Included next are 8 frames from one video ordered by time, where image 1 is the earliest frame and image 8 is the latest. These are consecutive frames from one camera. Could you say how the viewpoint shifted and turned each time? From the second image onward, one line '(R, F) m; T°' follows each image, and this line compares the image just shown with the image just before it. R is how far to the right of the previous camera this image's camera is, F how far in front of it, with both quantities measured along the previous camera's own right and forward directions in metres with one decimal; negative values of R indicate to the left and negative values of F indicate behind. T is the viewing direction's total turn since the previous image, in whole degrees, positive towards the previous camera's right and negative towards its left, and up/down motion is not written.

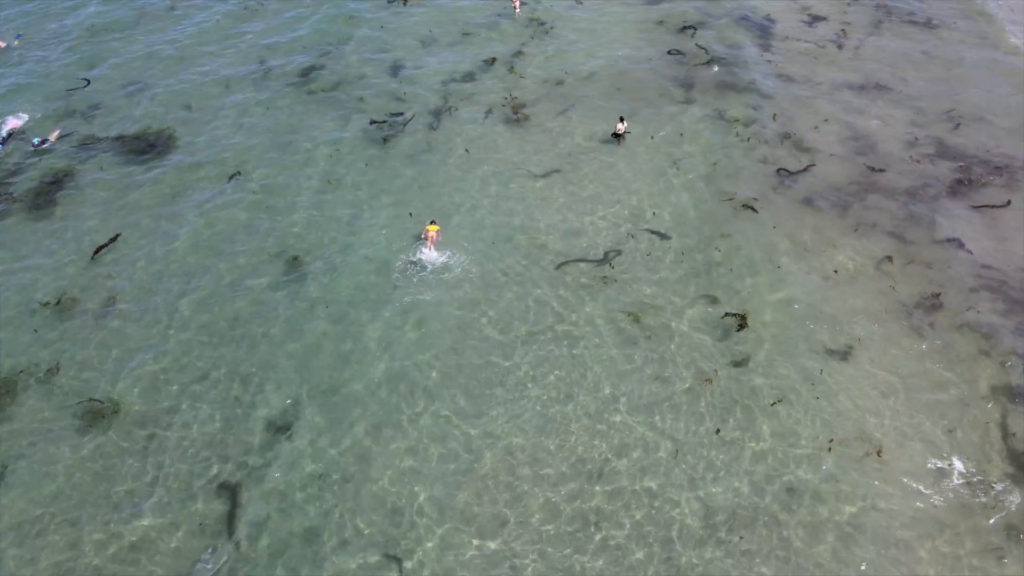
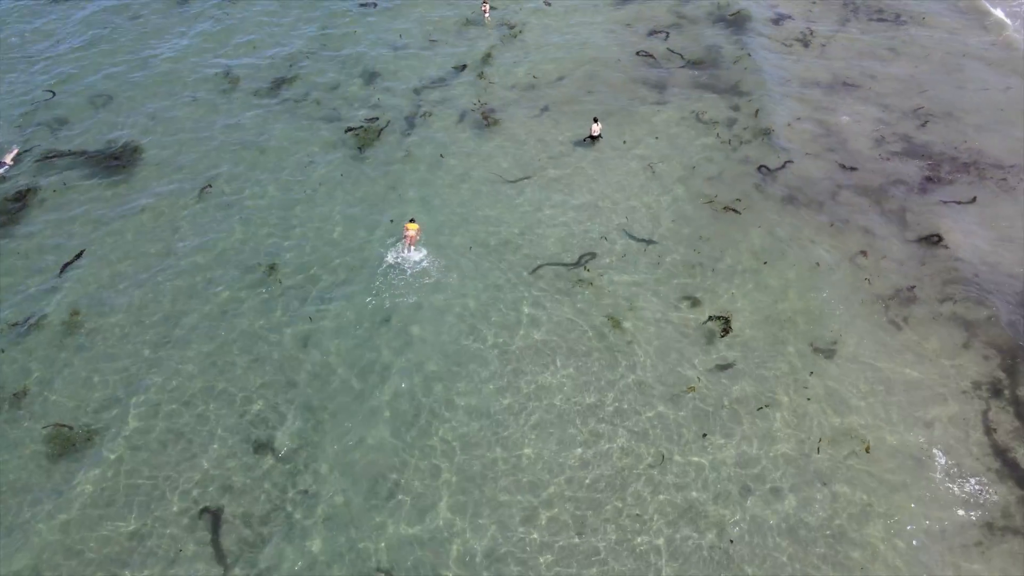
(+5.0, 0.0) m; -8°
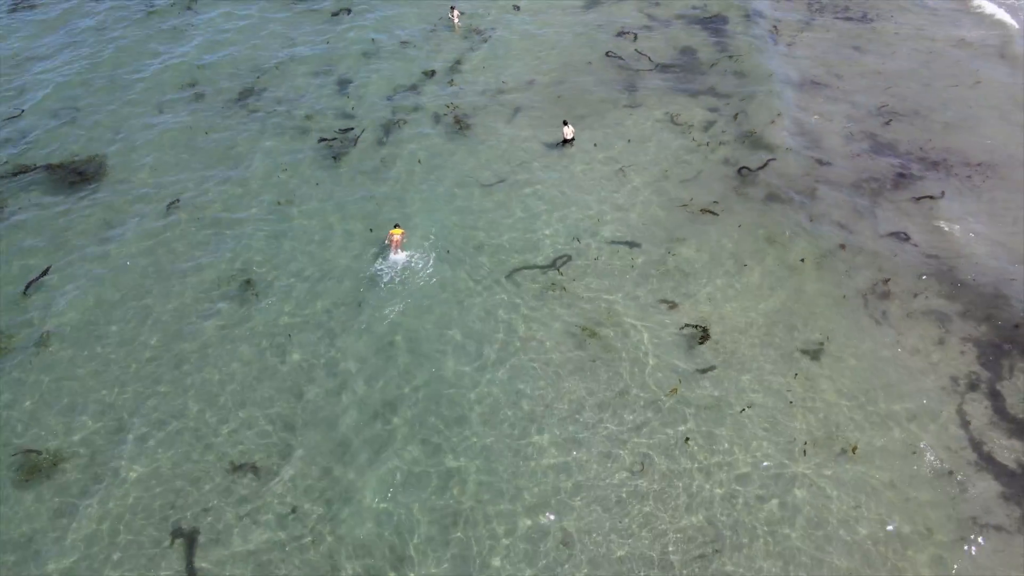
(+0.1, +0.2) m; +2°
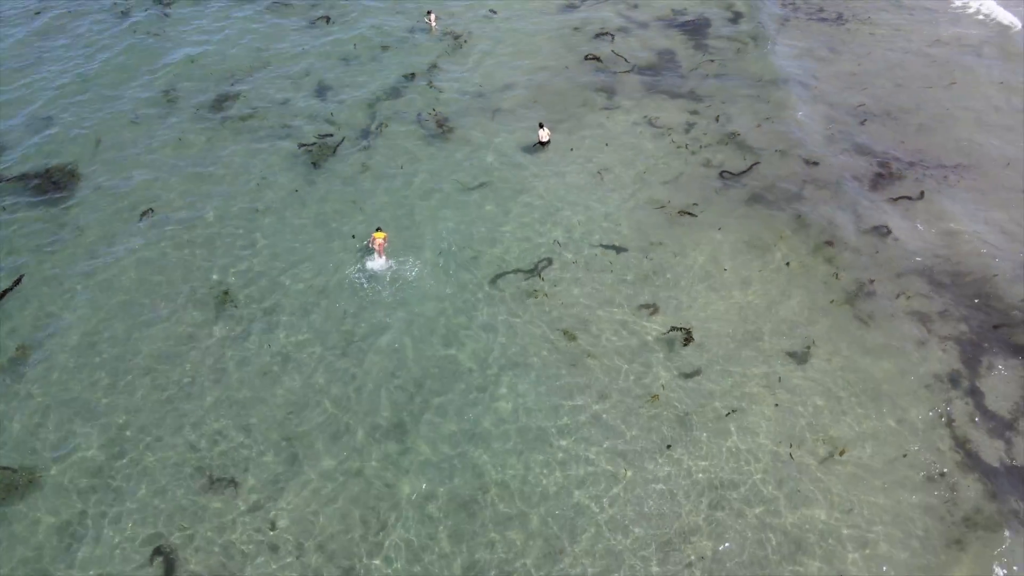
(+0.1, +0.2) m; +1°
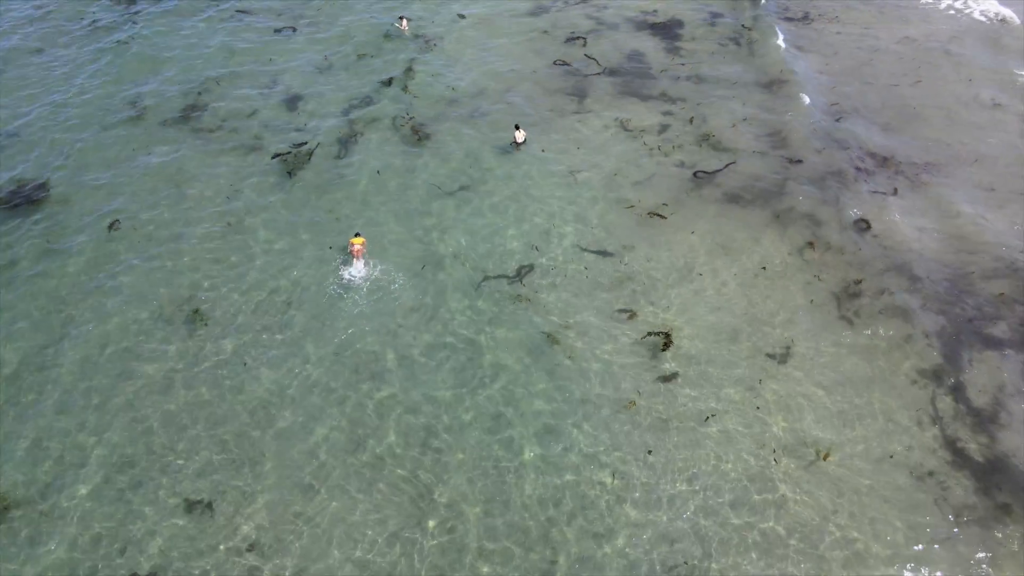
(+0.3, +0.4) m; +1°
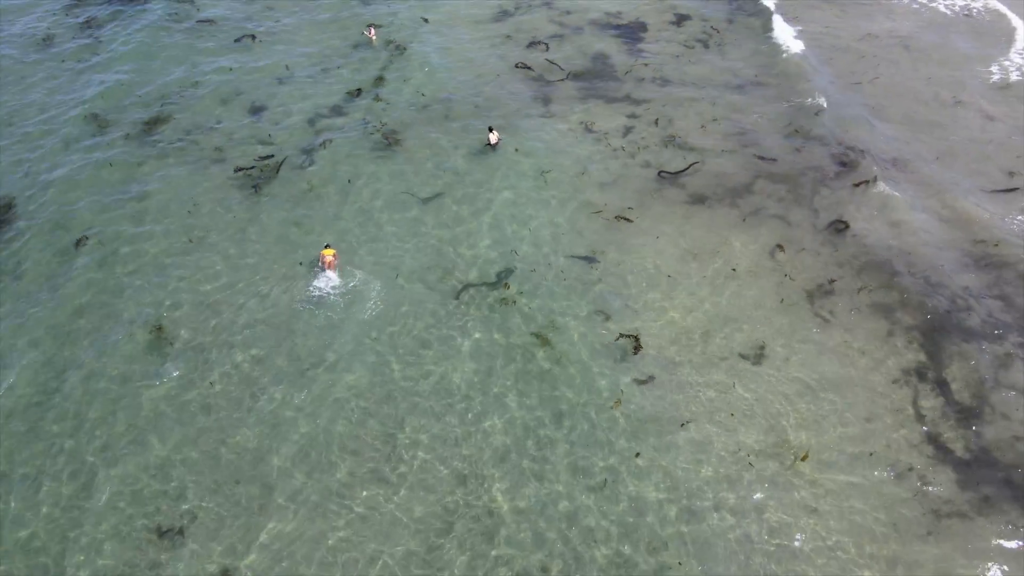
(+0.3, +0.4) m; +2°
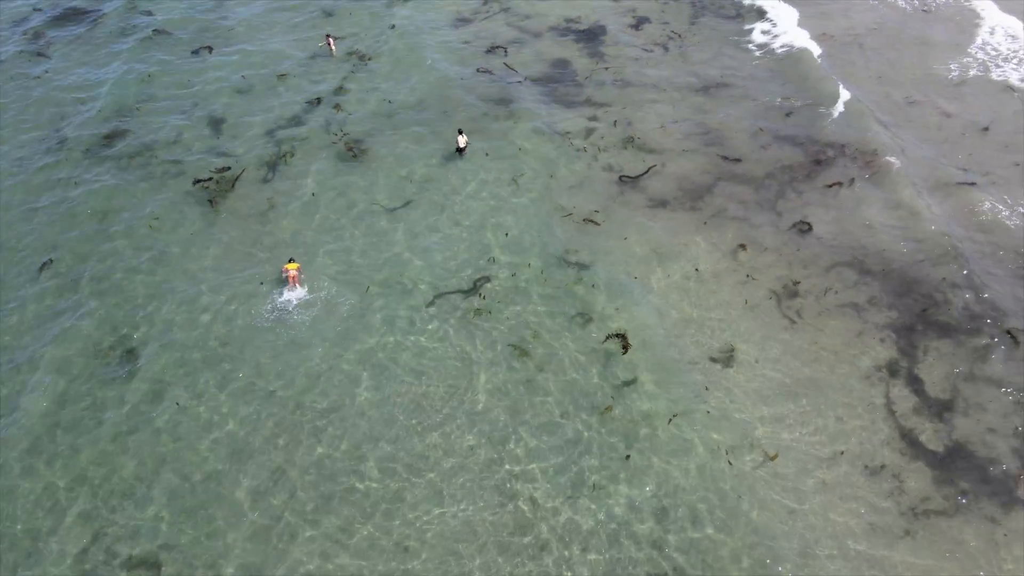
(0.0, +0.4) m; +2°
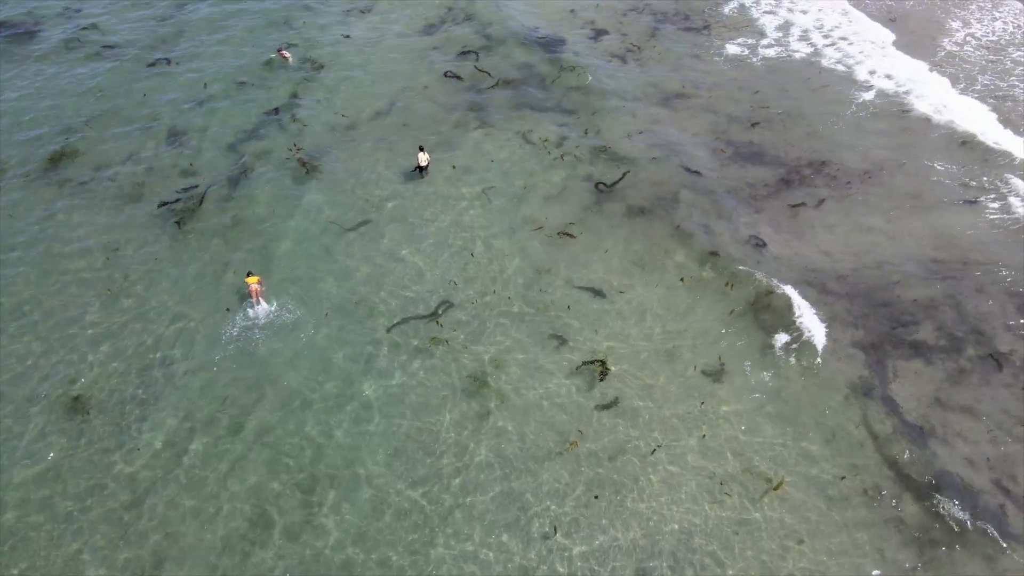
(+0.3, +0.9) m; +2°
